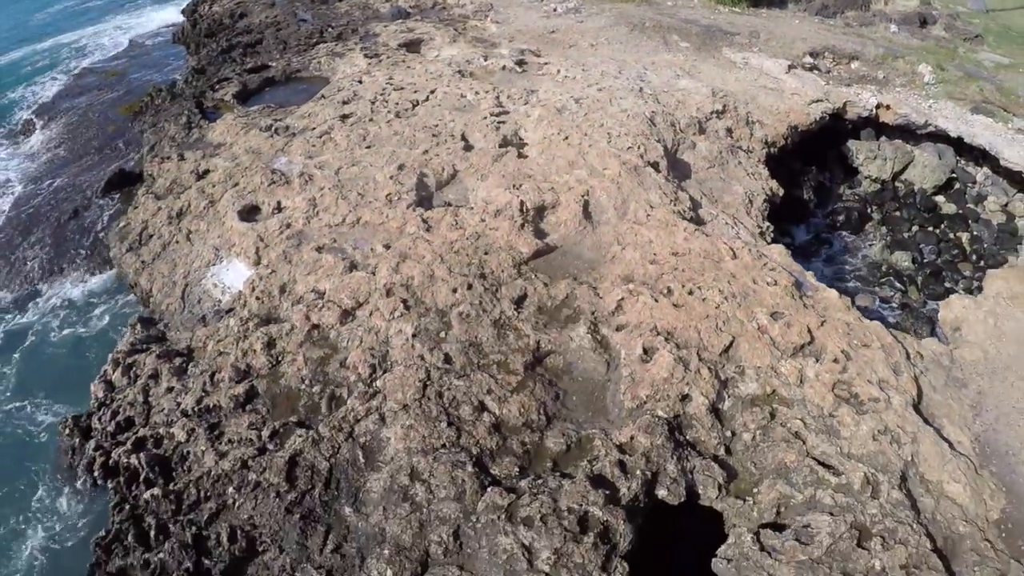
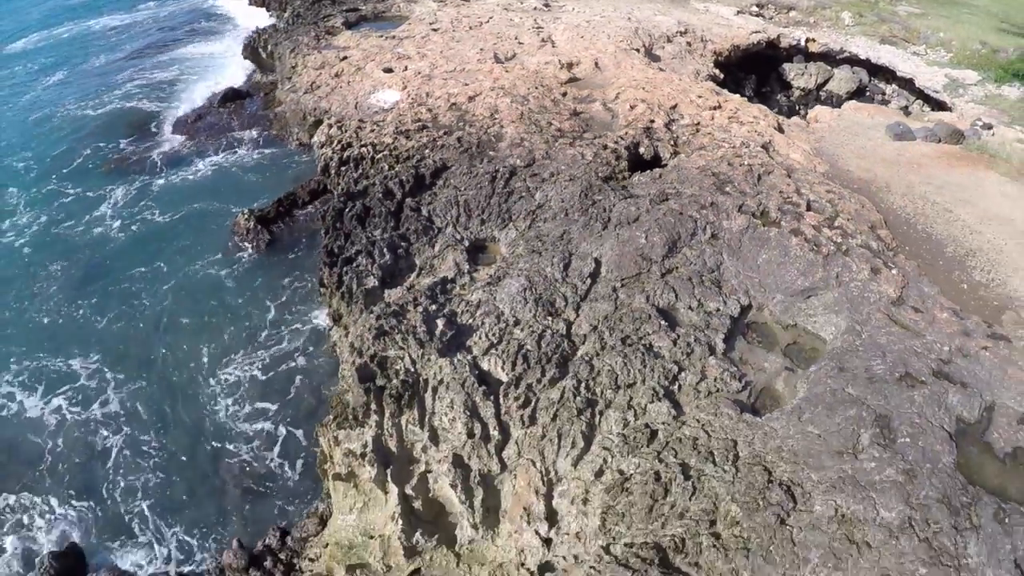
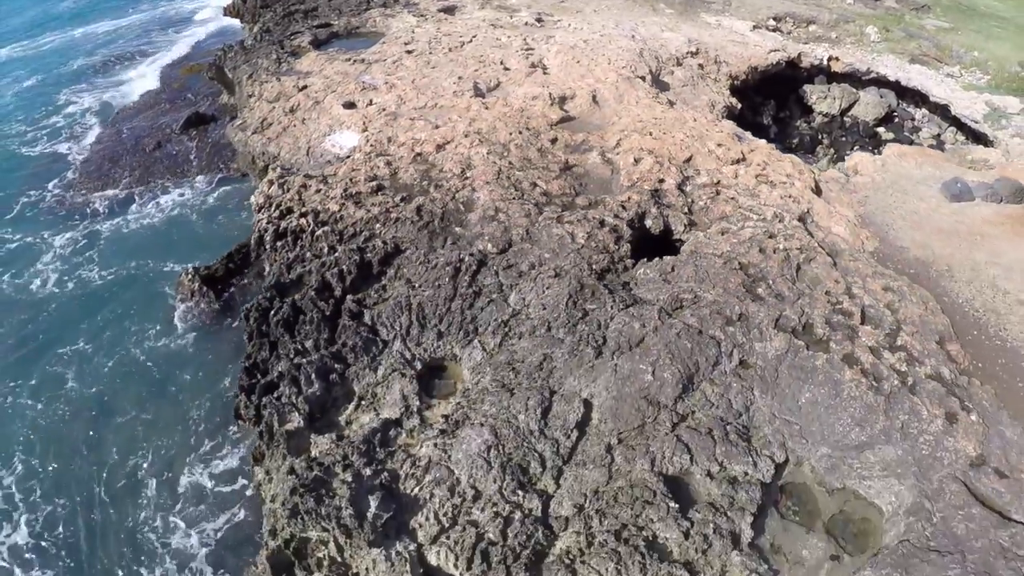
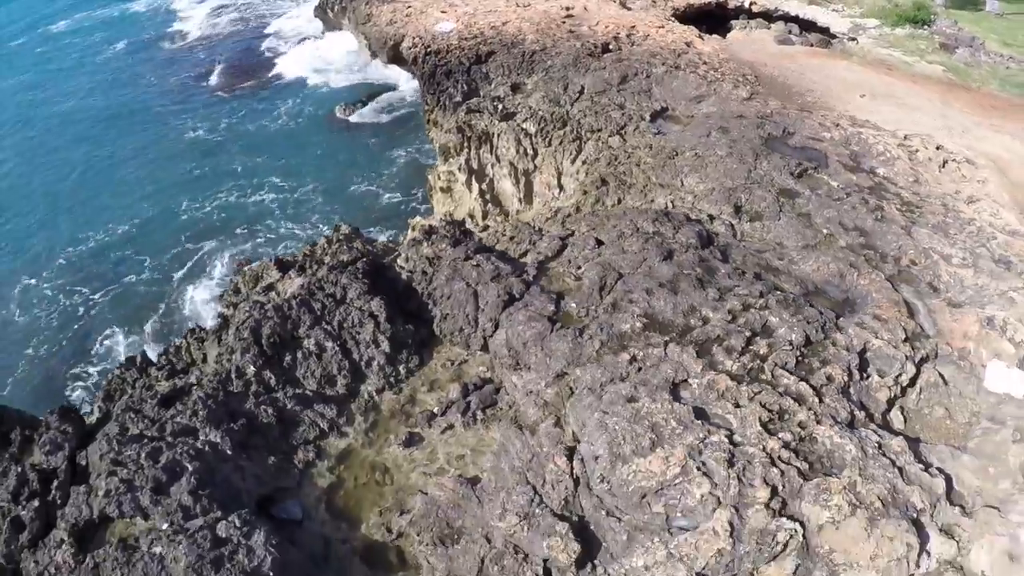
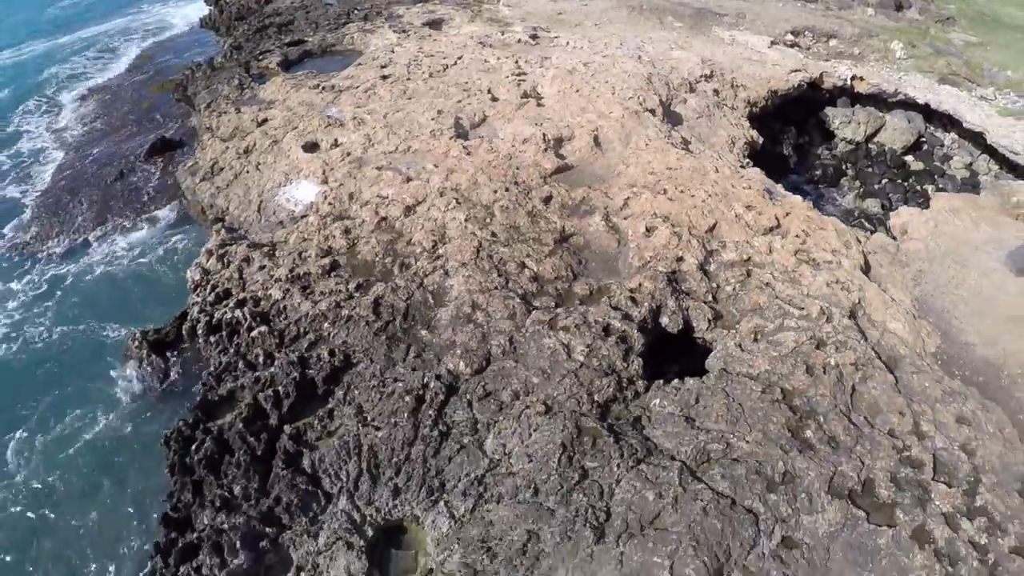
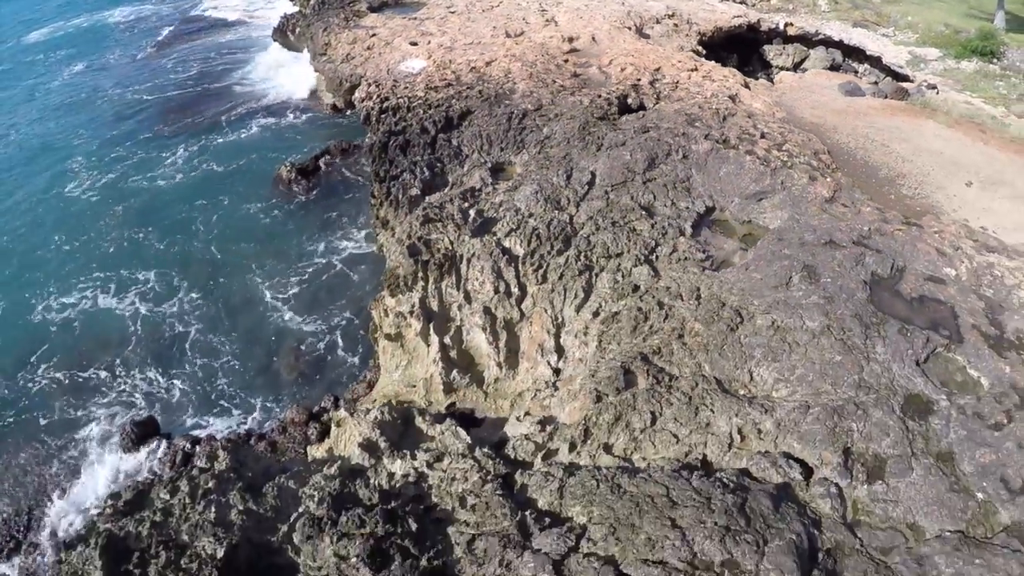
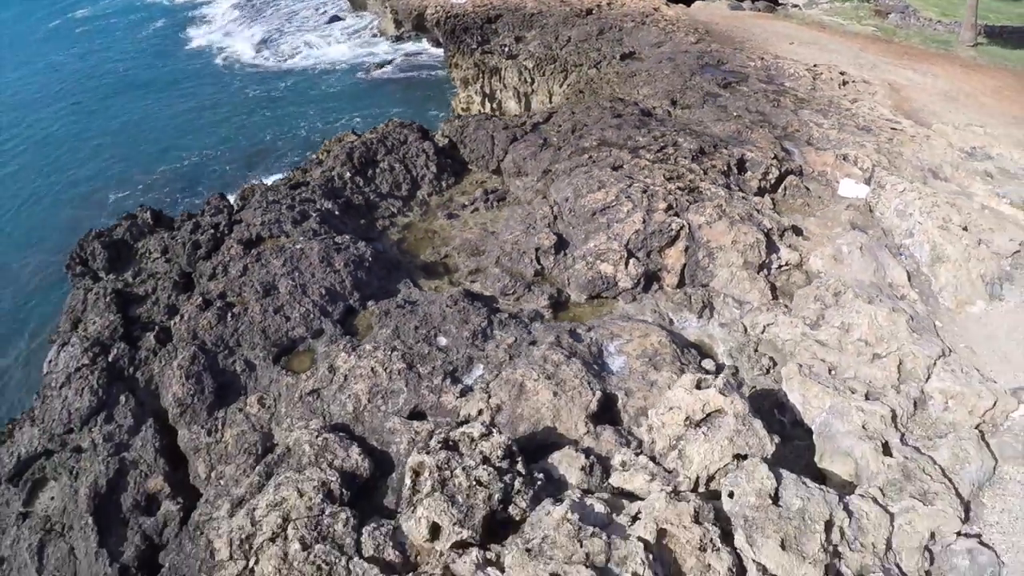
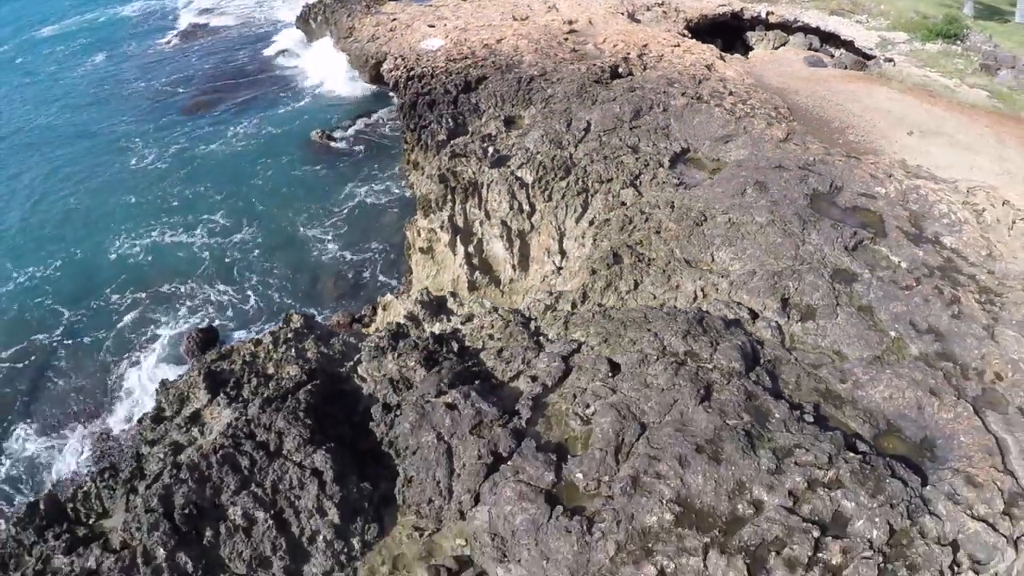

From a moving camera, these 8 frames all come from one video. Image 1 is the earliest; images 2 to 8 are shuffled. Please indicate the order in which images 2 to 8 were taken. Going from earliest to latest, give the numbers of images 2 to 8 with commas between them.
5, 3, 2, 6, 8, 4, 7
